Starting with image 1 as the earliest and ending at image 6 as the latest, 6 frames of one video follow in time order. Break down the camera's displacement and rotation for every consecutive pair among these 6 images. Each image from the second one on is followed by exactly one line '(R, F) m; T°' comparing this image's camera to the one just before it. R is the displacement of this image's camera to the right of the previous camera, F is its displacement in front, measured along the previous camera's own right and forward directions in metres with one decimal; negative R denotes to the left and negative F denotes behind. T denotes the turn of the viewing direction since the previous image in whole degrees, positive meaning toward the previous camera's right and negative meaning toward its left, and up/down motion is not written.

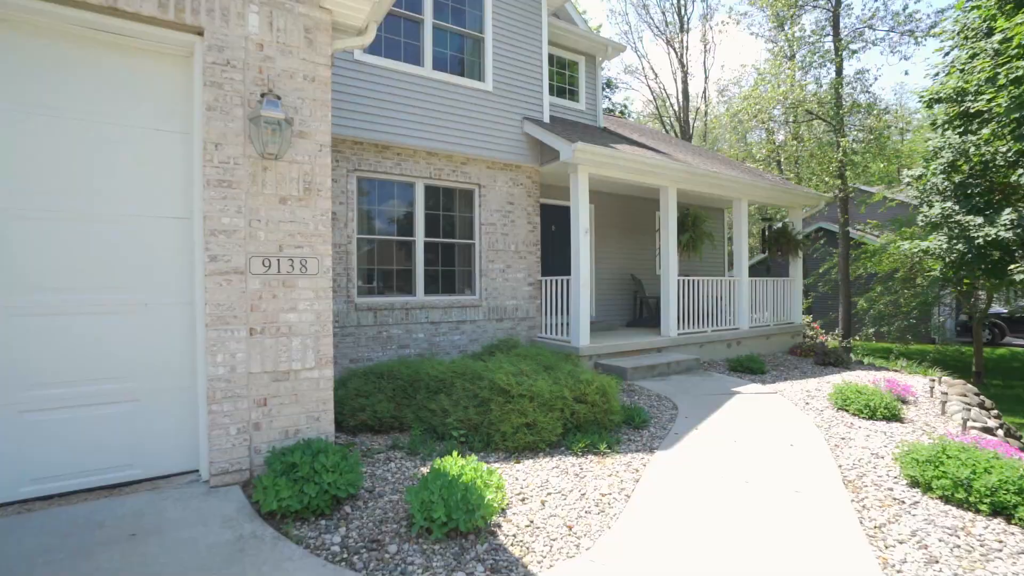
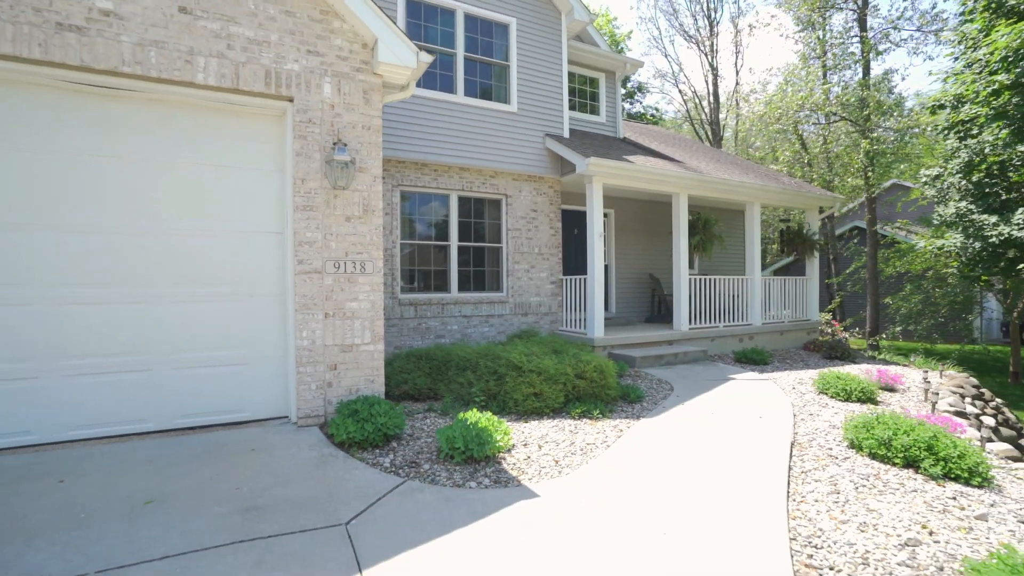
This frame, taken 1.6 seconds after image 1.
(+0.3, -1.1) m; -5°
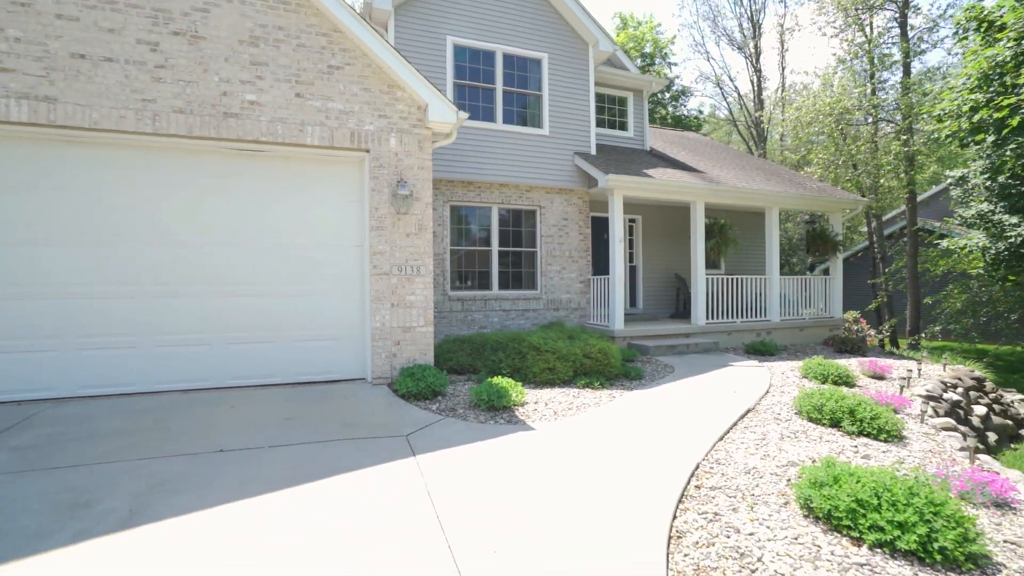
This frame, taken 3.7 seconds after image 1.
(+0.5, -1.6) m; -7°
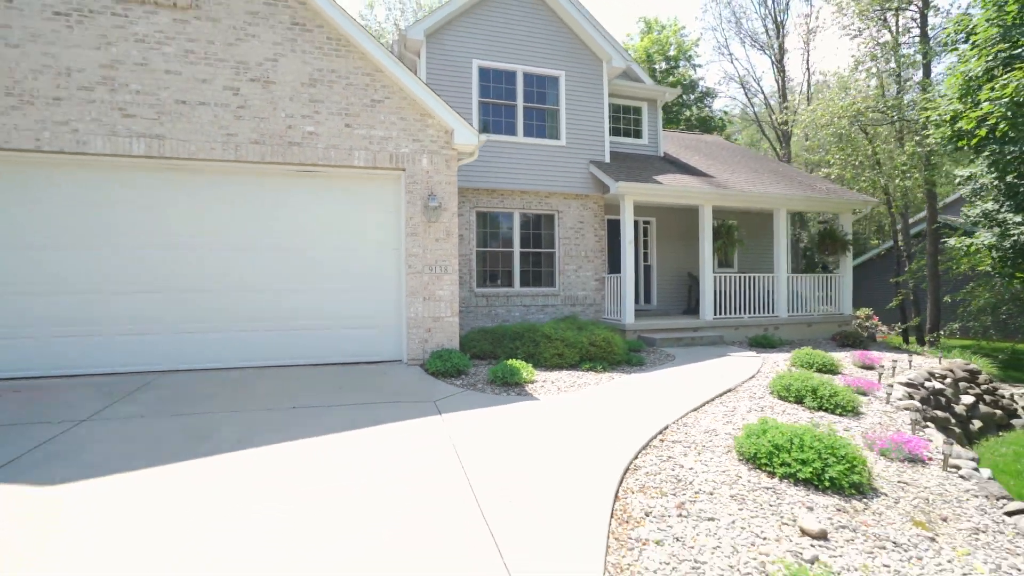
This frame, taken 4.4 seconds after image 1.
(+0.3, -1.1) m; -4°
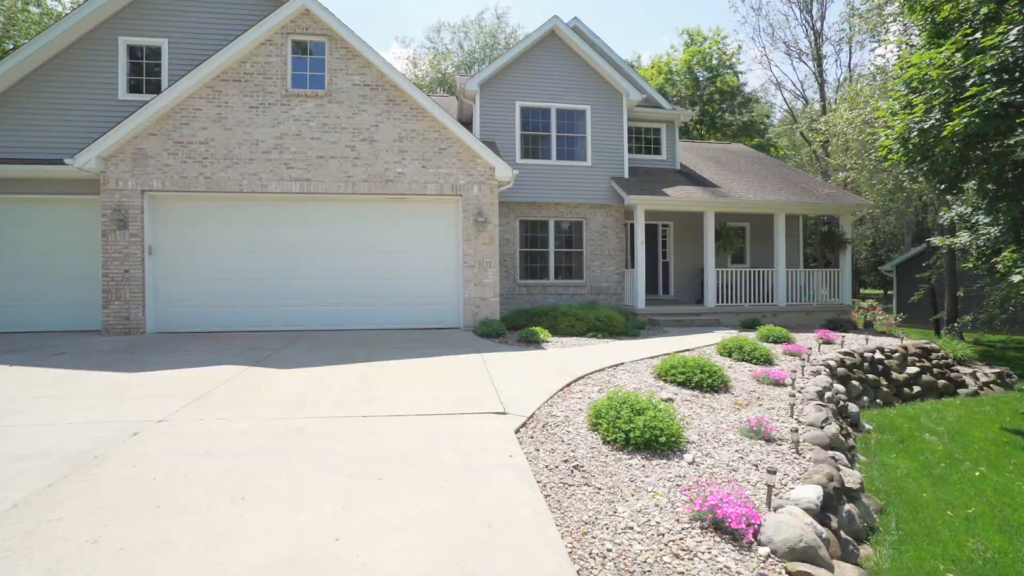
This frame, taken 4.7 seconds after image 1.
(+0.9, -3.1) m; -8°
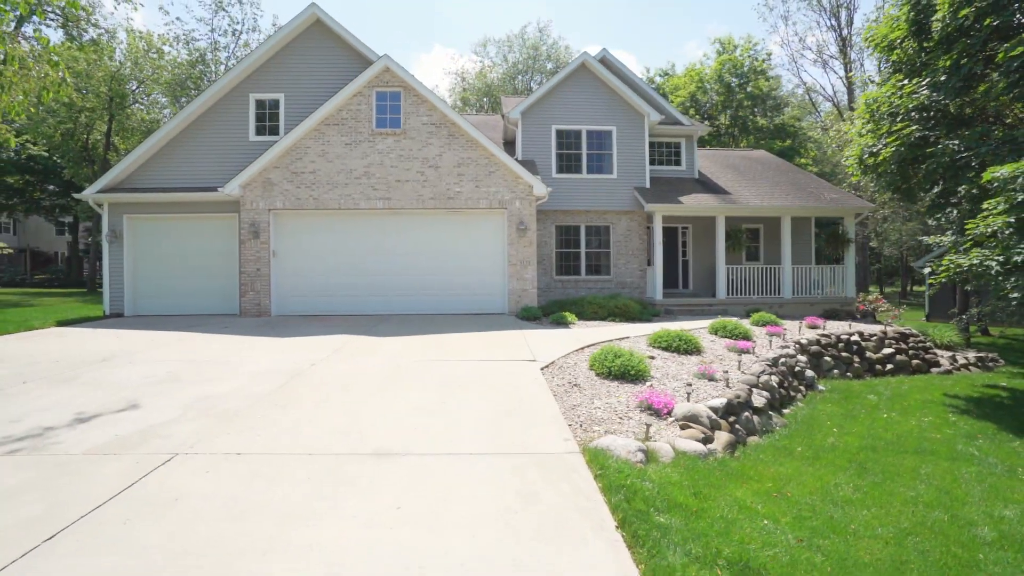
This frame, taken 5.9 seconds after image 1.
(+0.3, -2.8) m; -5°
